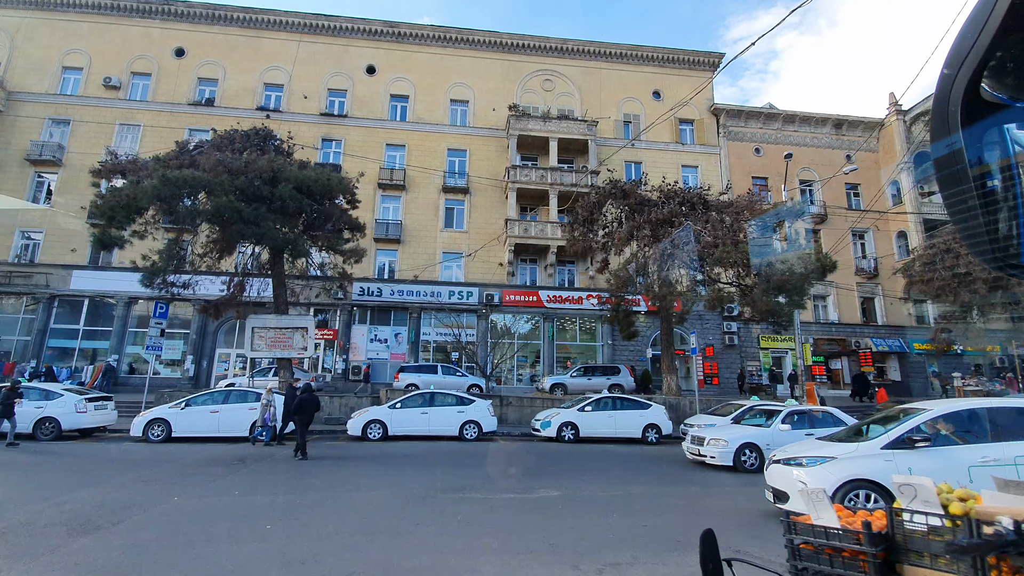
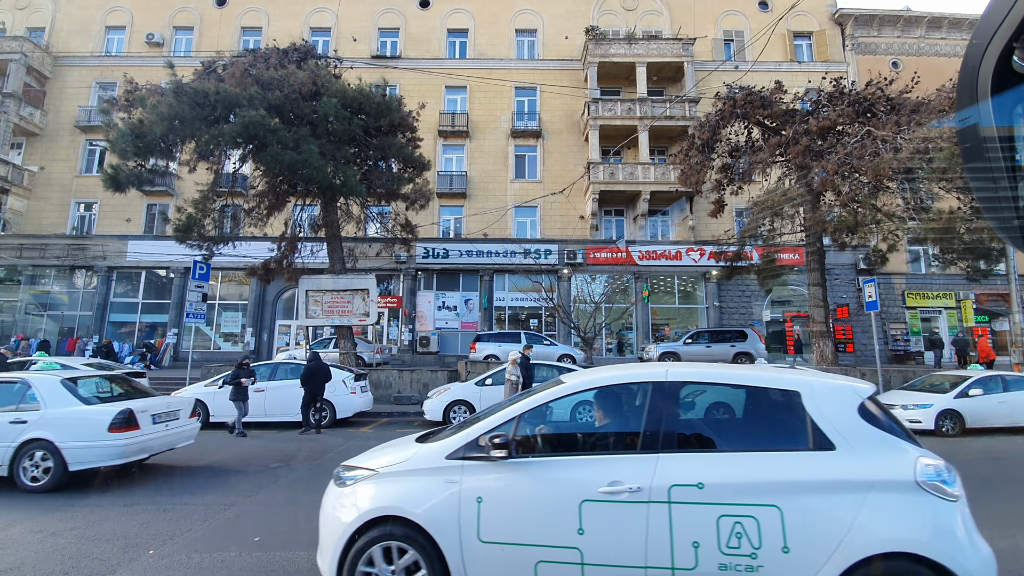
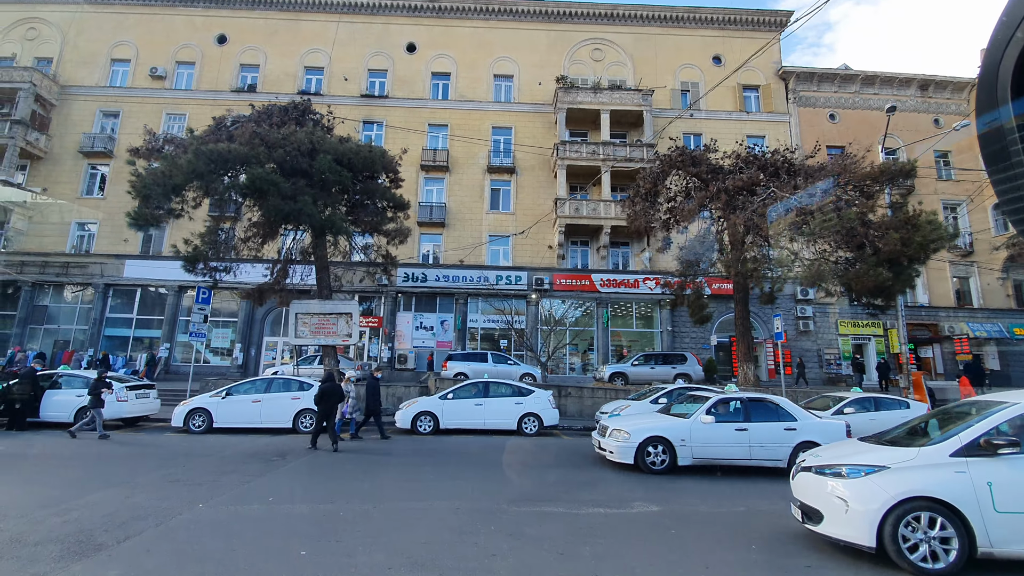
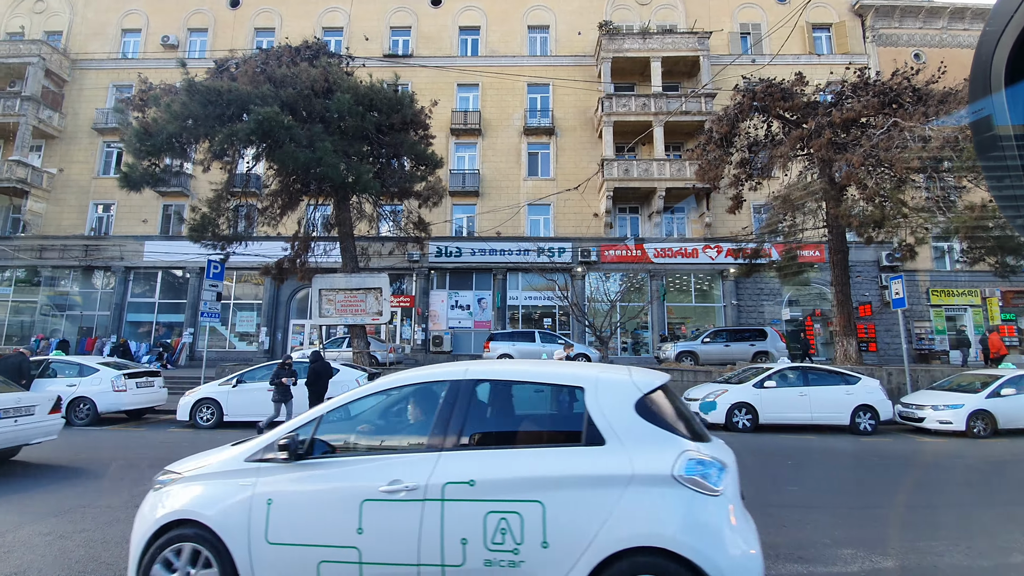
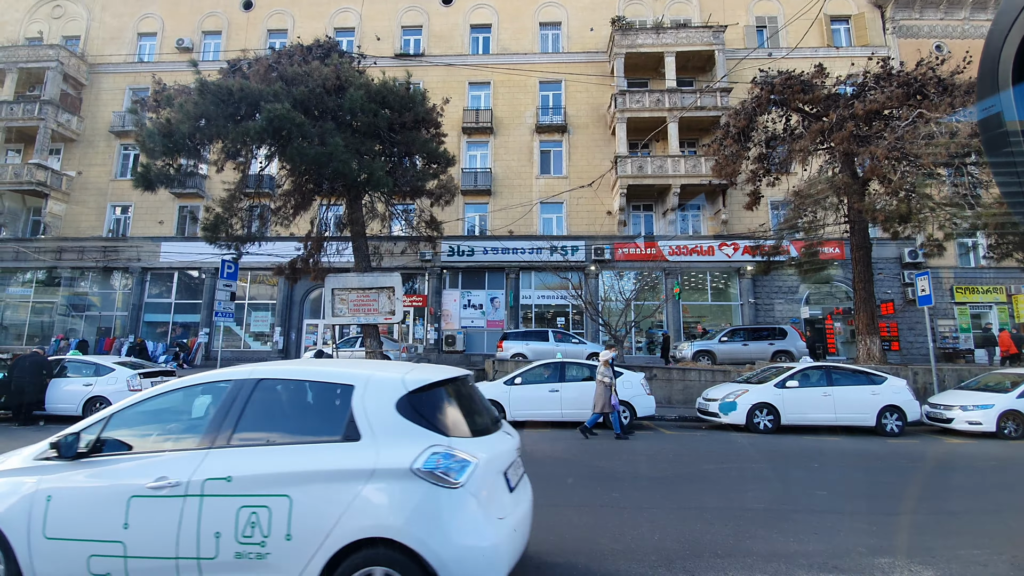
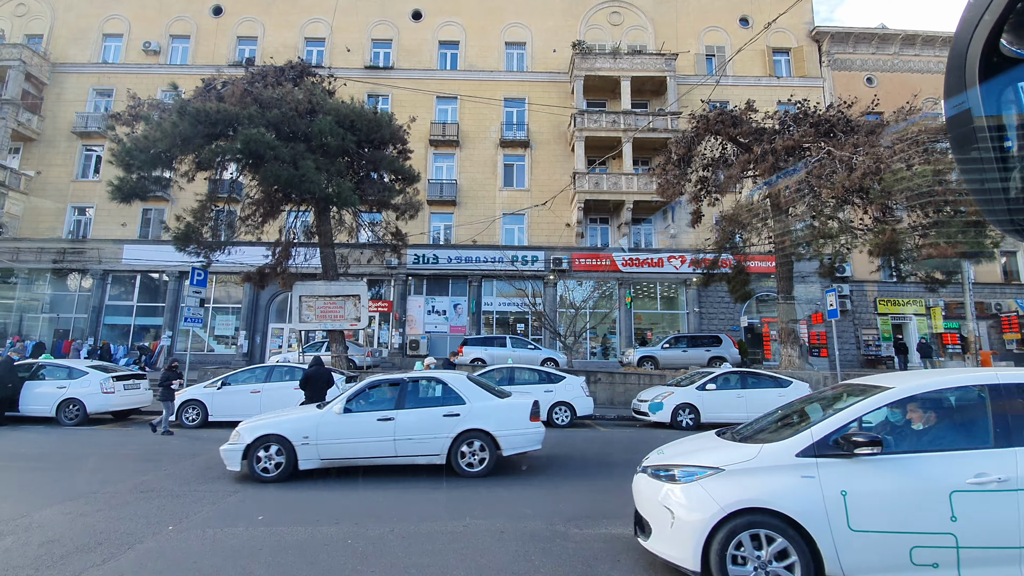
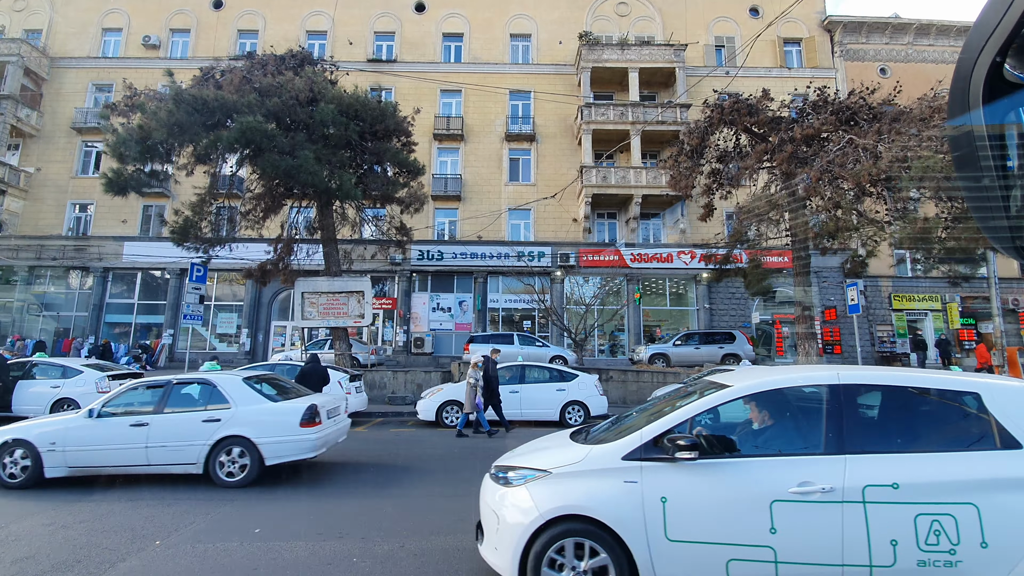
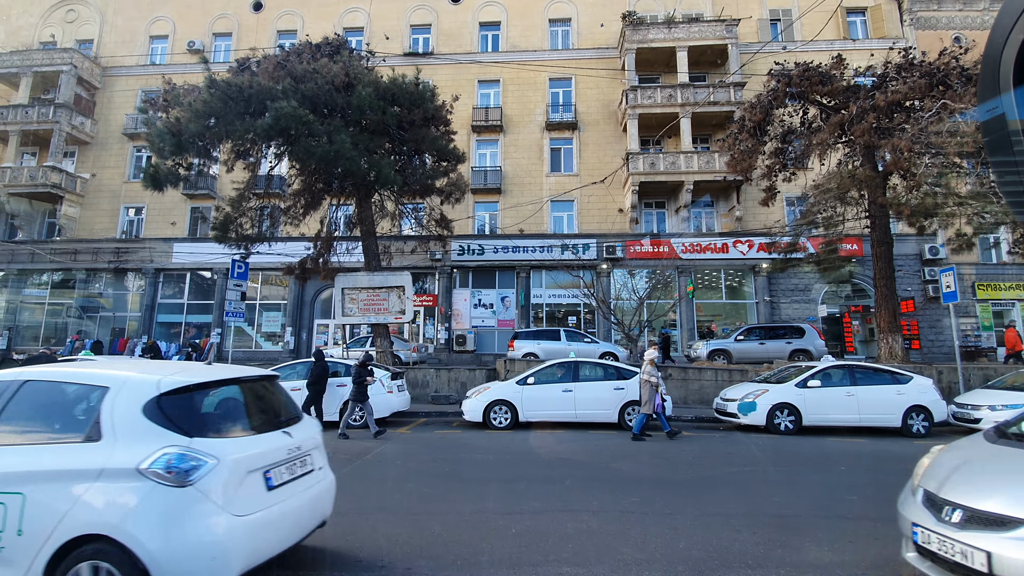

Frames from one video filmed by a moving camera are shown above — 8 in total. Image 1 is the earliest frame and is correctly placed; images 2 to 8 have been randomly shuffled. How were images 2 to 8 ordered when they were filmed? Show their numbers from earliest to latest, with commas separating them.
3, 6, 7, 2, 4, 5, 8
